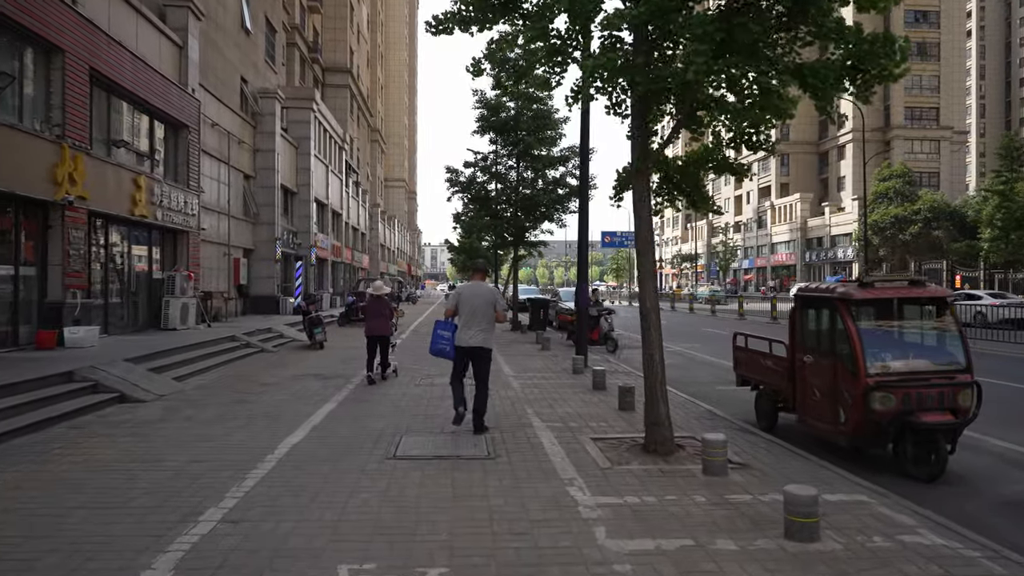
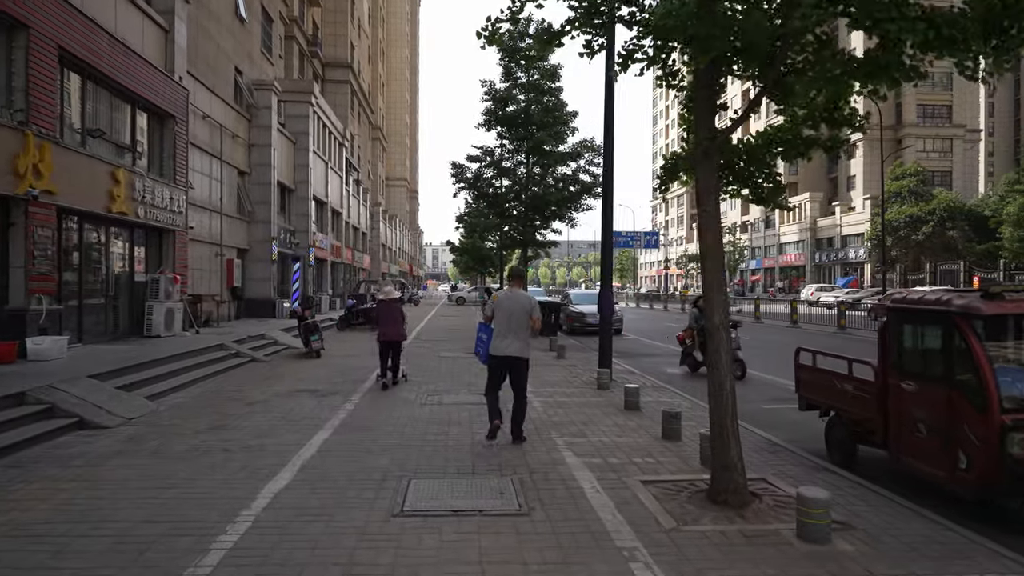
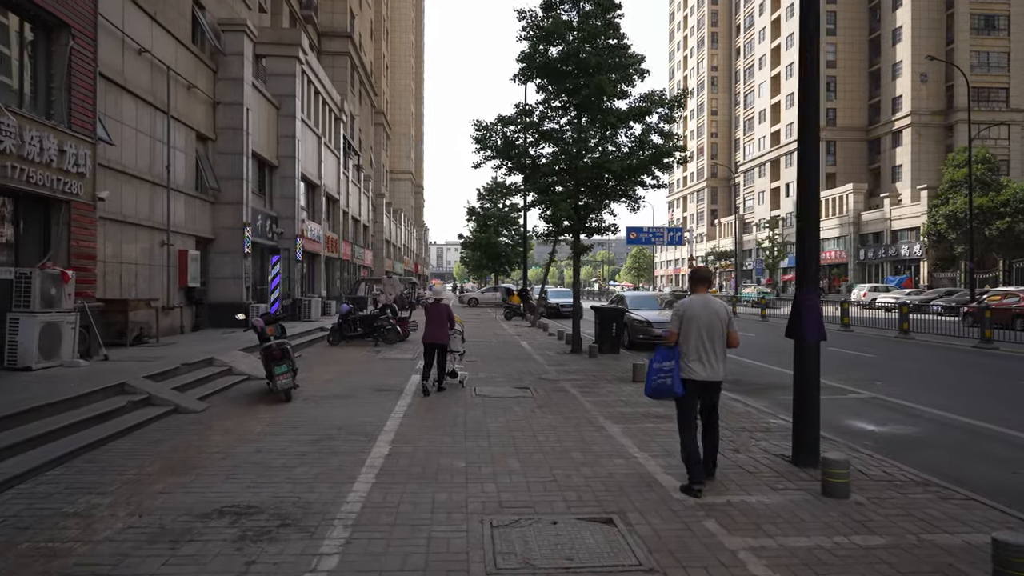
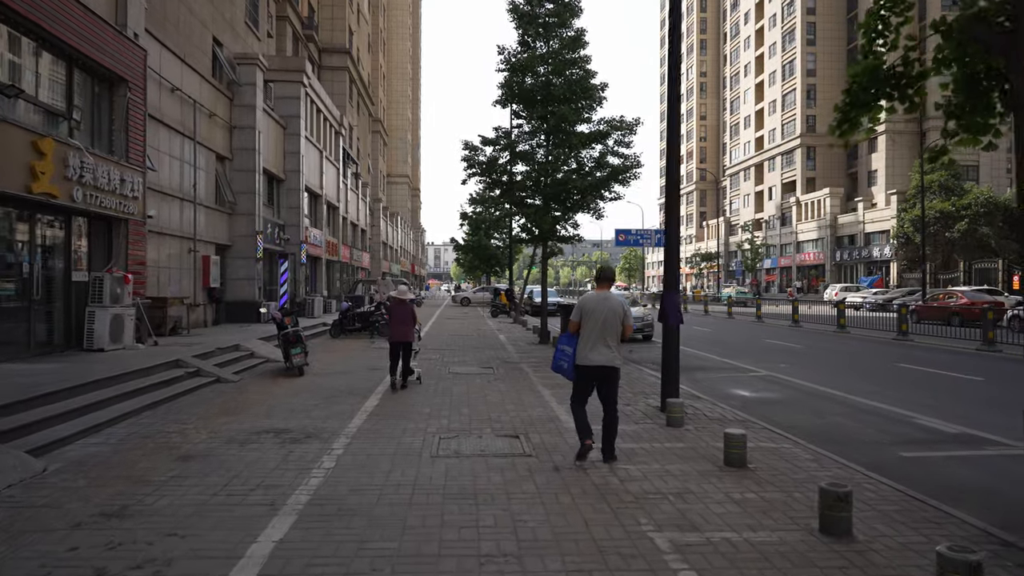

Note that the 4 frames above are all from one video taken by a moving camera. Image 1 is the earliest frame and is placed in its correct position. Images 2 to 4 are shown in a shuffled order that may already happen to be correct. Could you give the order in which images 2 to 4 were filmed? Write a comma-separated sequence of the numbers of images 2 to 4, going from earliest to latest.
2, 4, 3
